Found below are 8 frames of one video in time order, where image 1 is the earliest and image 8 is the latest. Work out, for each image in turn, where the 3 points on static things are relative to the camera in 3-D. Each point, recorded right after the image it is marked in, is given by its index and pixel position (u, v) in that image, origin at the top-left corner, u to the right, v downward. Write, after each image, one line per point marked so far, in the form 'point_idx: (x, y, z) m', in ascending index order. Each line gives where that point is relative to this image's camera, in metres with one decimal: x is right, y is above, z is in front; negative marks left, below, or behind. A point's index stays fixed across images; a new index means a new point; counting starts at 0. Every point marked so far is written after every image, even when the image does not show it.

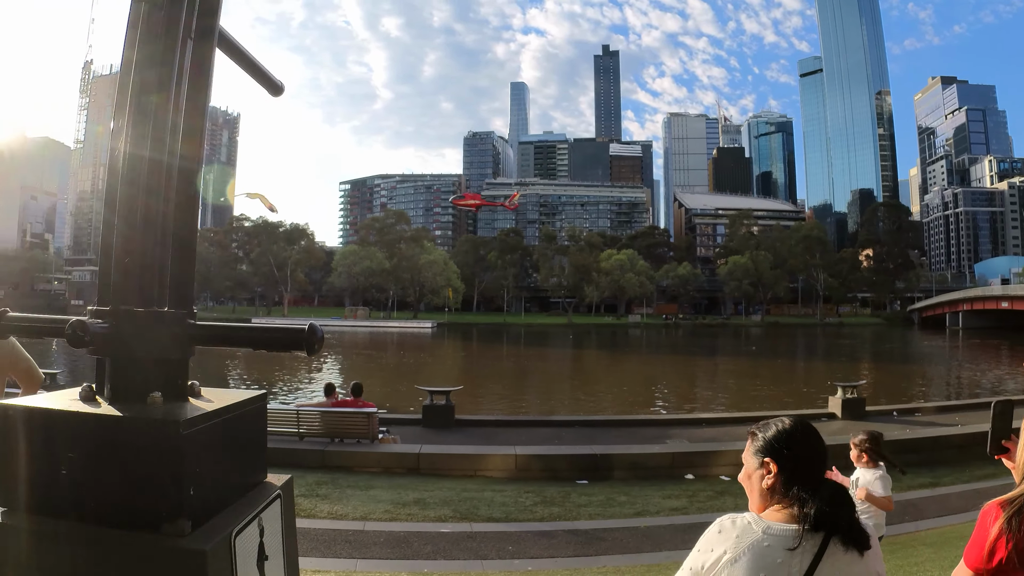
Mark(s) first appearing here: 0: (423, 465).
0: (-0.7, -1.6, +4.9) m
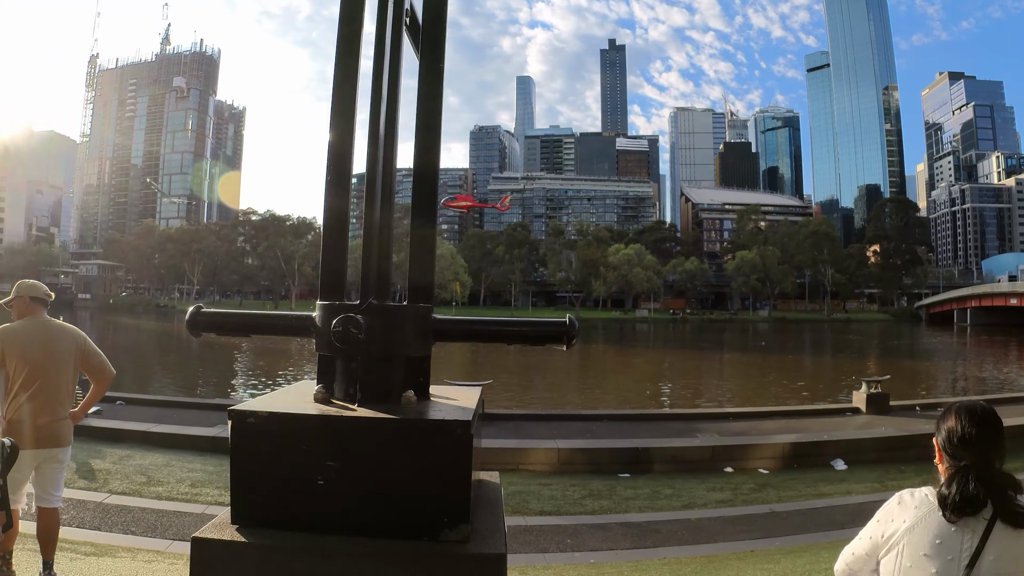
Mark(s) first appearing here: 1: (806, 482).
0: (-0.4, -1.5, +4.9) m
1: (+3.1, -1.9, +5.7) m
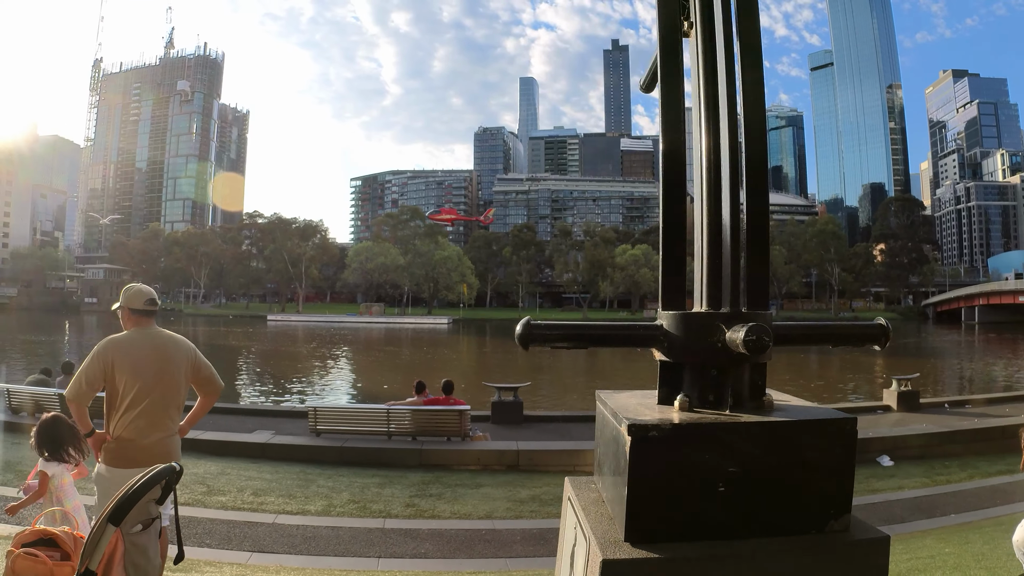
0: (+0.1, -1.5, +4.8) m
1: (+3.5, -1.8, +5.7) m
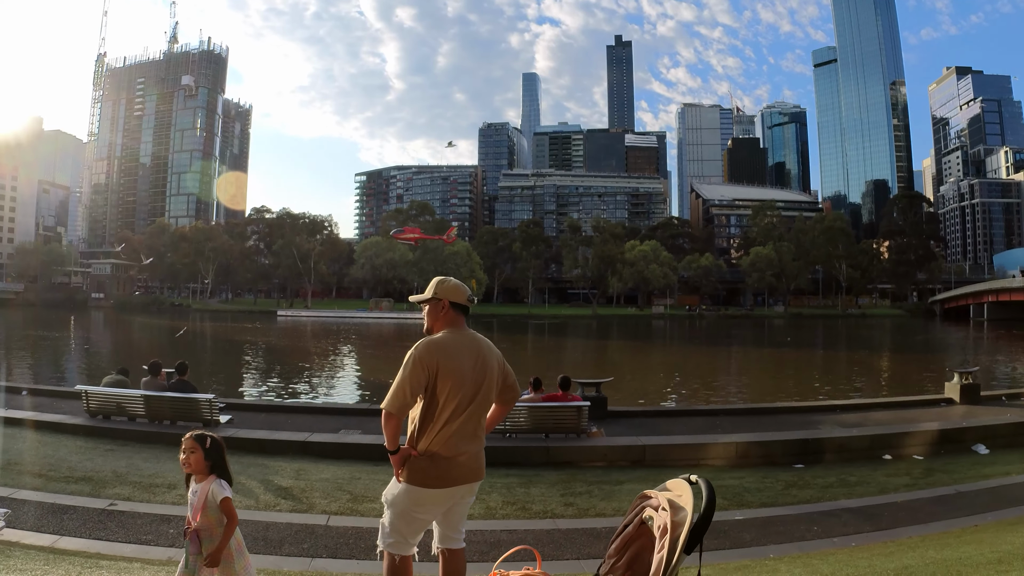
0: (+1.2, -1.5, +4.8) m
1: (+4.6, -1.8, +5.7) m
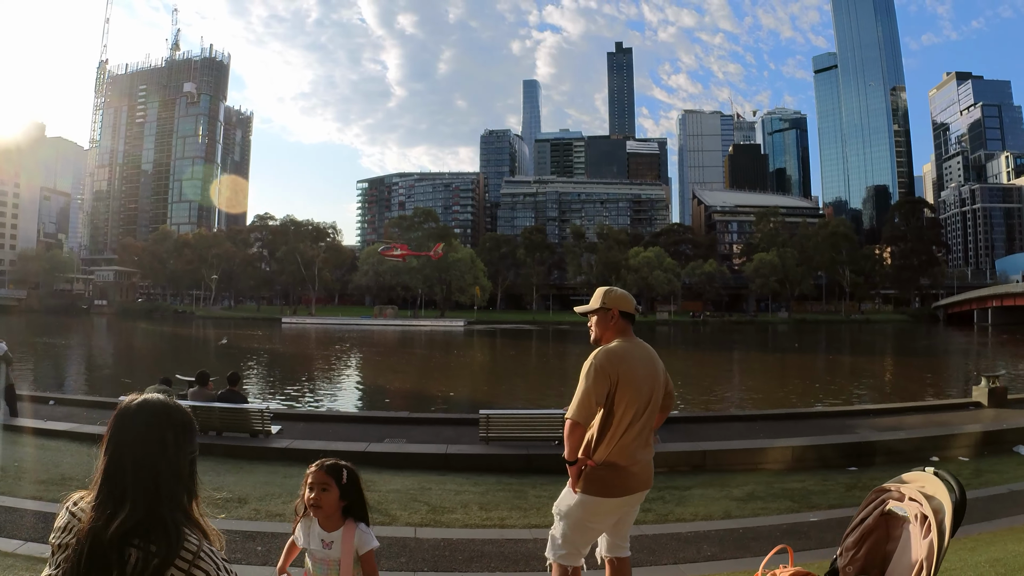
0: (+1.7, -1.5, +4.7) m
1: (+5.1, -1.8, +5.6) m
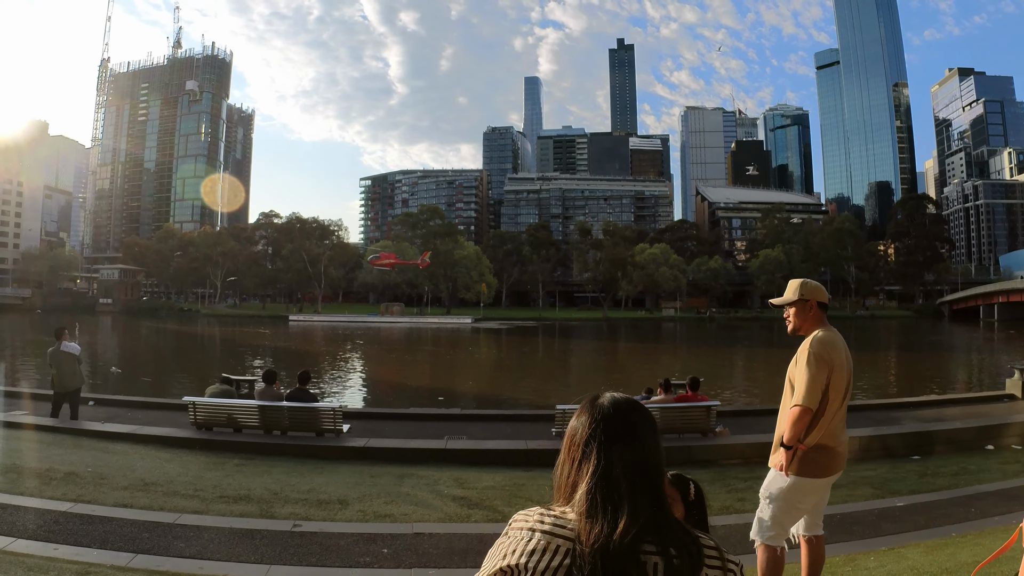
0: (+2.4, -1.4, +4.7) m
1: (+5.8, -1.8, +5.6) m
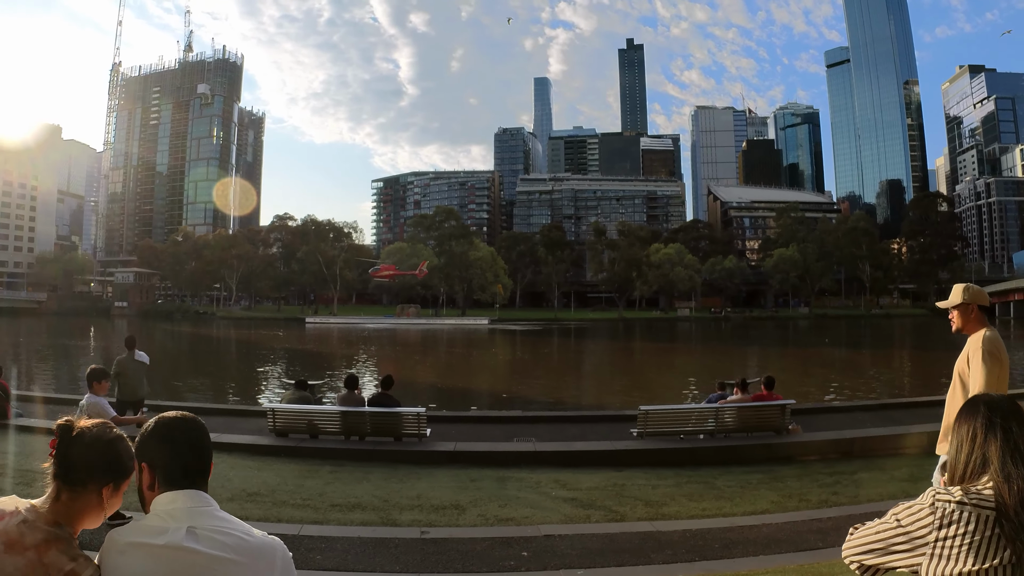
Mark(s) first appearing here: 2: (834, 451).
0: (+3.4, -1.5, +4.7) m
1: (+6.8, -1.8, +5.5) m
2: (+4.3, -2.2, +7.4) m
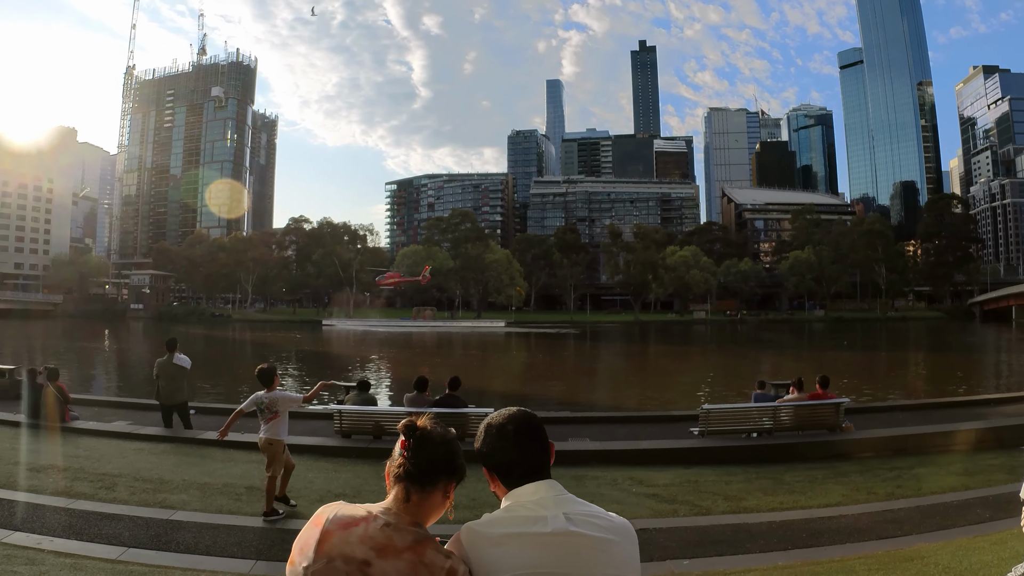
0: (+4.2, -1.5, +4.7) m
1: (+7.6, -1.8, +5.5) m
2: (+5.1, -2.2, +7.4) m
